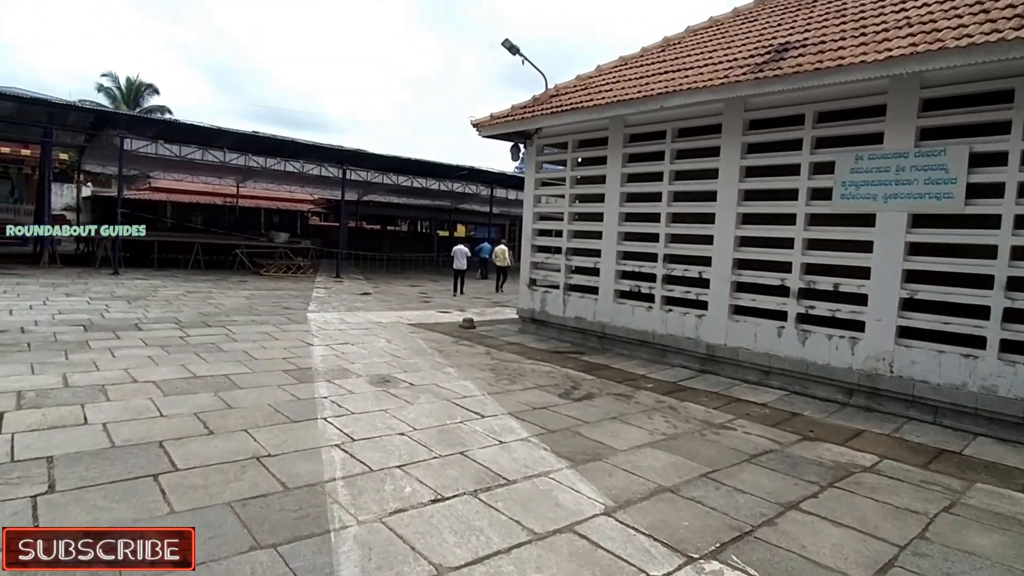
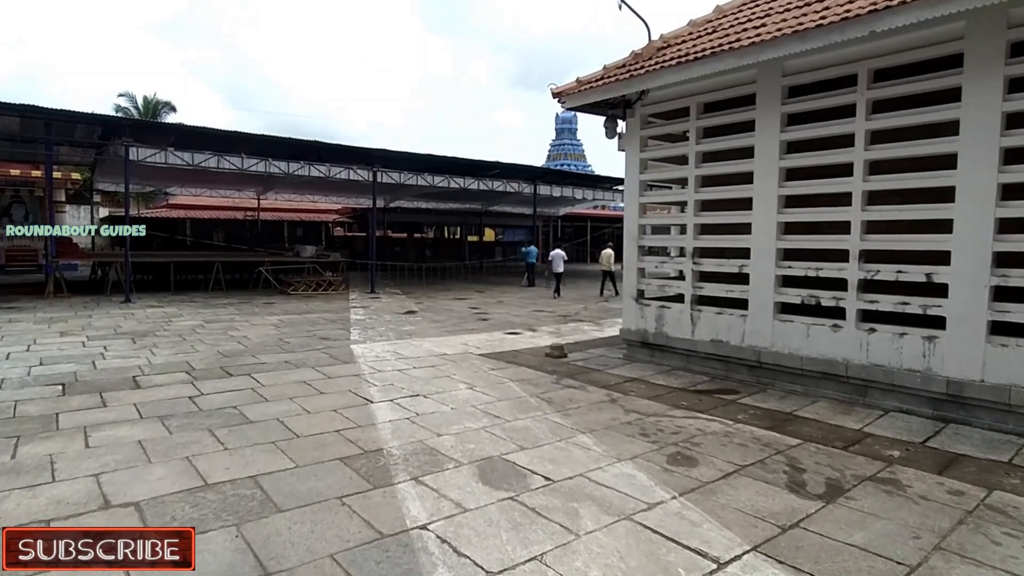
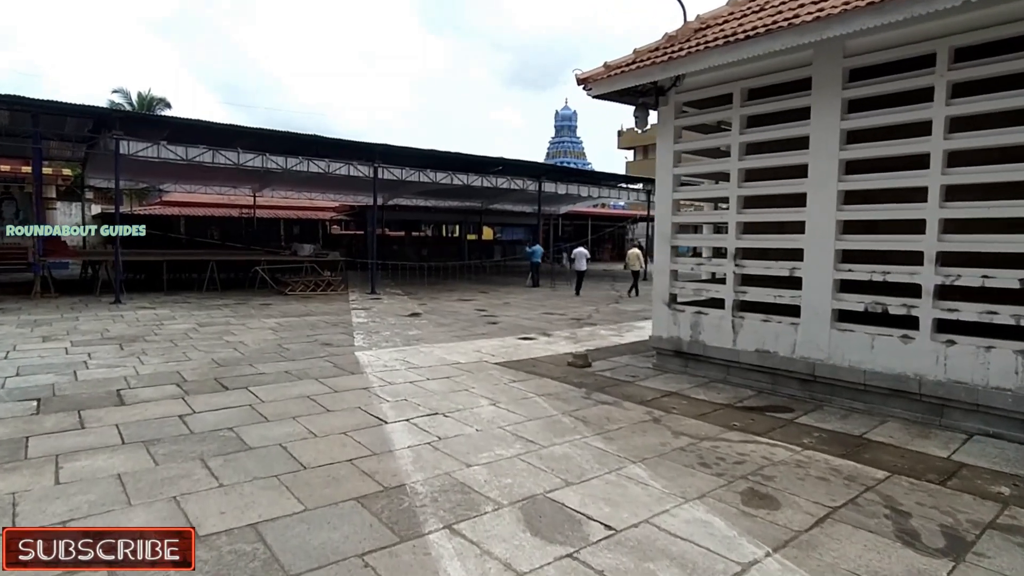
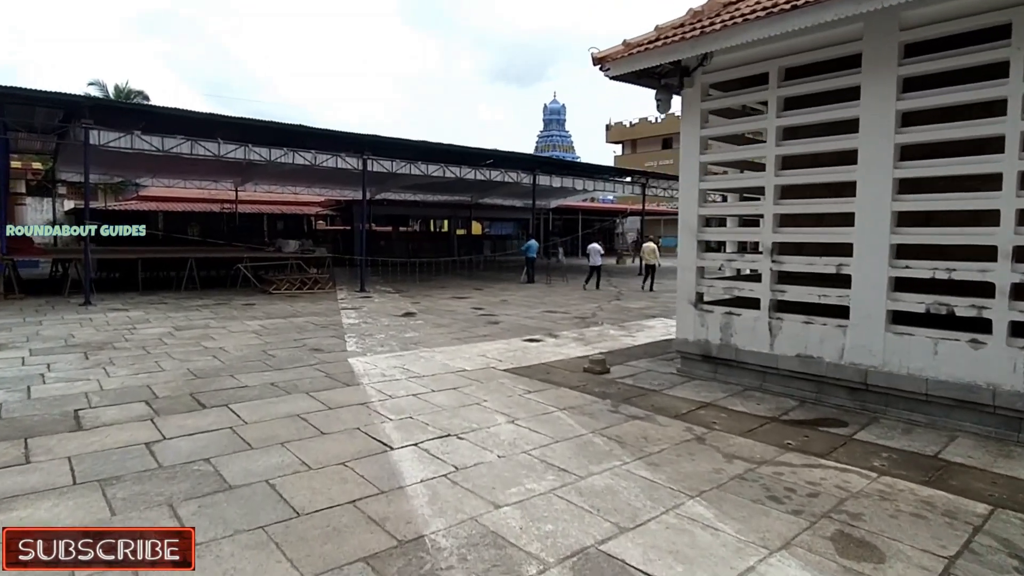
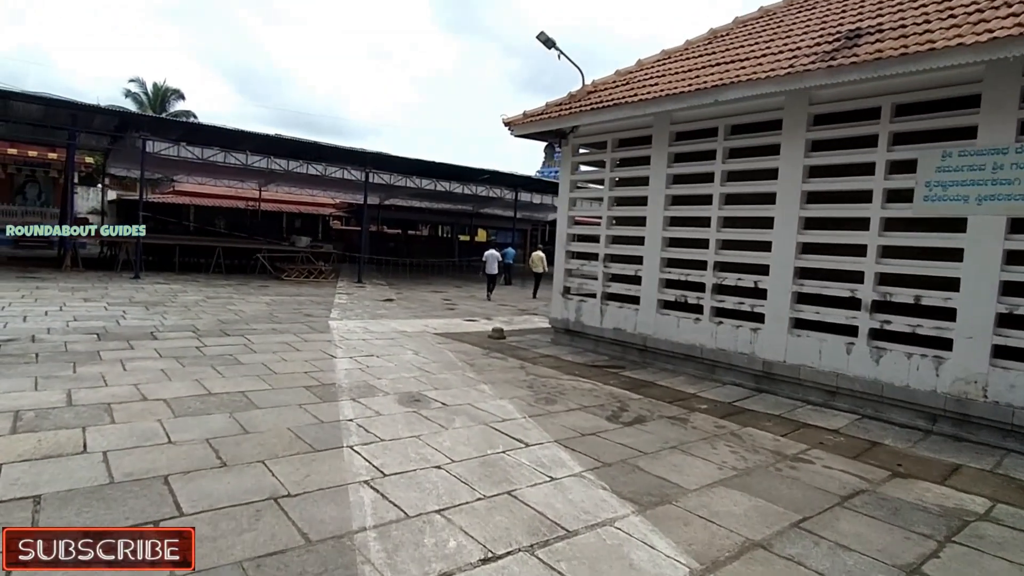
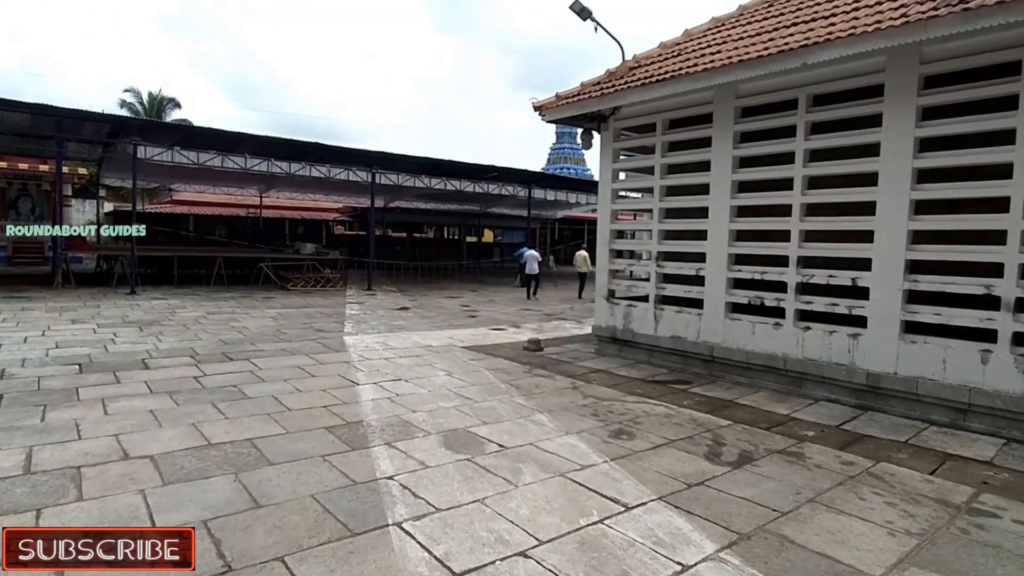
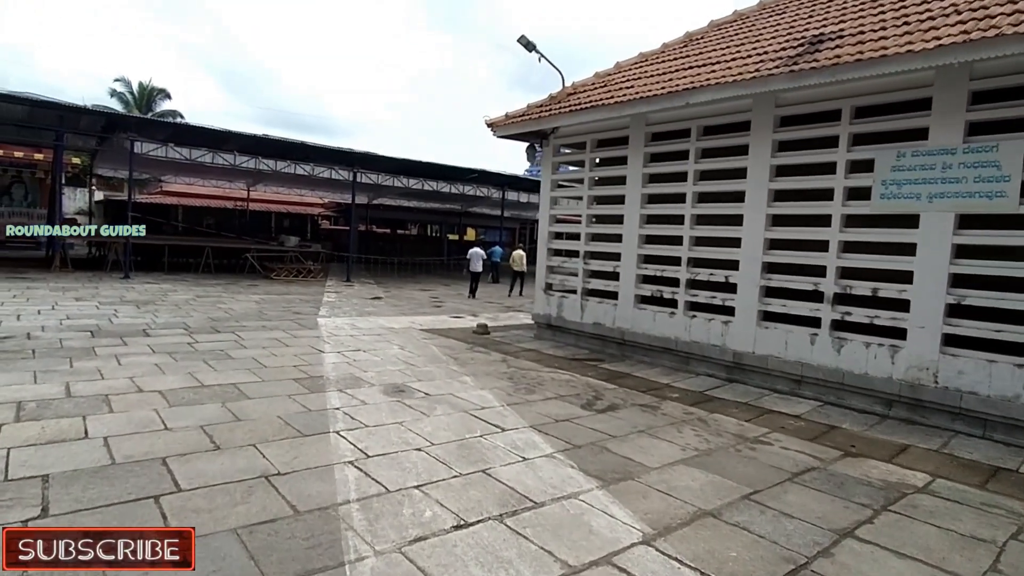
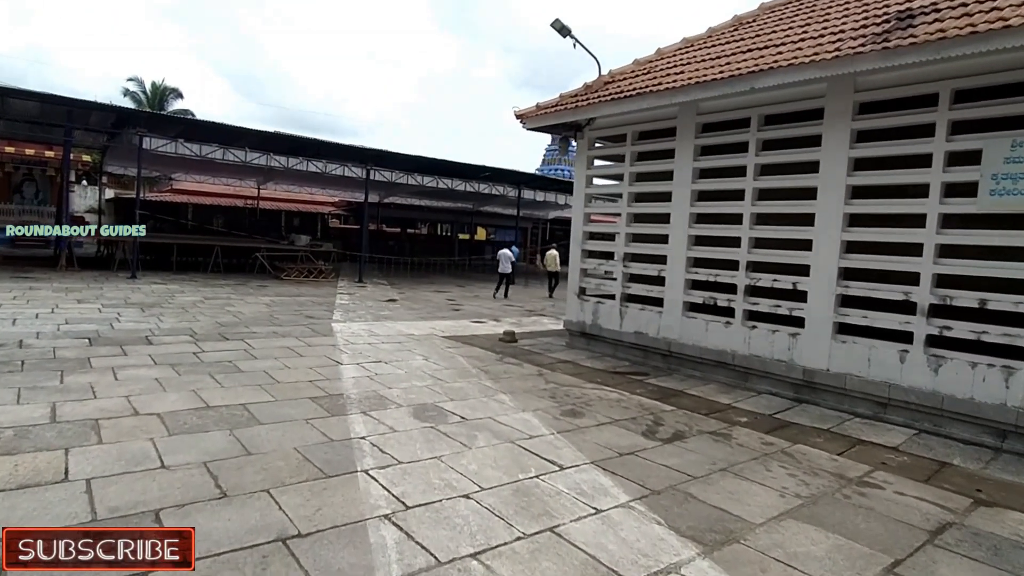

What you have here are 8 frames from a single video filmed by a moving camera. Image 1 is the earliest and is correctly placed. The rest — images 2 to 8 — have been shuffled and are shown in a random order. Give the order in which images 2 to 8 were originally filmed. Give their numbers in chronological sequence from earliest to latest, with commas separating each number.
7, 5, 8, 6, 2, 3, 4
